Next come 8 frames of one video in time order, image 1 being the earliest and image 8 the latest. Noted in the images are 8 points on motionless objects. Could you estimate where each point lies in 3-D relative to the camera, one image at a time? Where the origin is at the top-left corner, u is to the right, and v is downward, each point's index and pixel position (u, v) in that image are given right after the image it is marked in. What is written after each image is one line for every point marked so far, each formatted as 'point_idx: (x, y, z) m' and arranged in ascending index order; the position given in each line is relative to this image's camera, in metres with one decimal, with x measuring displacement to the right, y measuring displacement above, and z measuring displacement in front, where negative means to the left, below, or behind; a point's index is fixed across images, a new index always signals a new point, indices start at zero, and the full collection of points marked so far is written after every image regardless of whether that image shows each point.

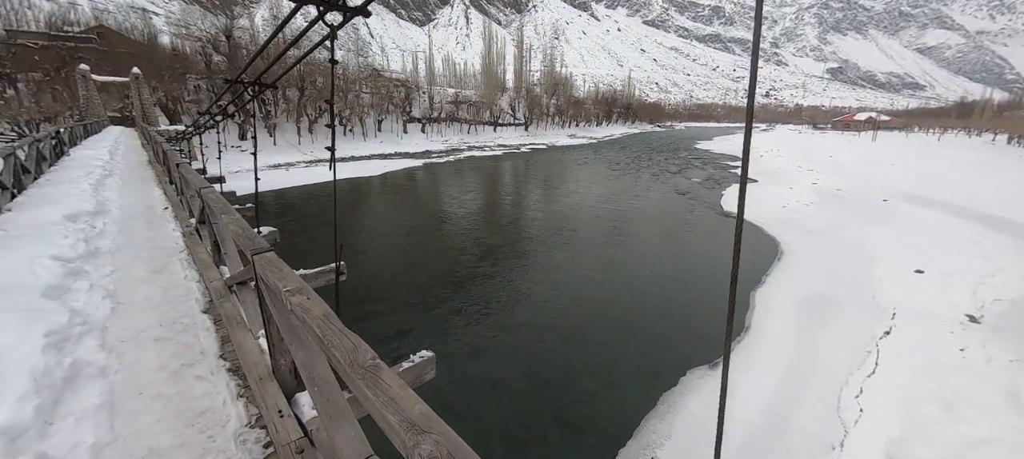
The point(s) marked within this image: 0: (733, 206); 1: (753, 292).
0: (+8.0, +0.8, +14.1) m
1: (+4.4, -1.2, +7.2) m
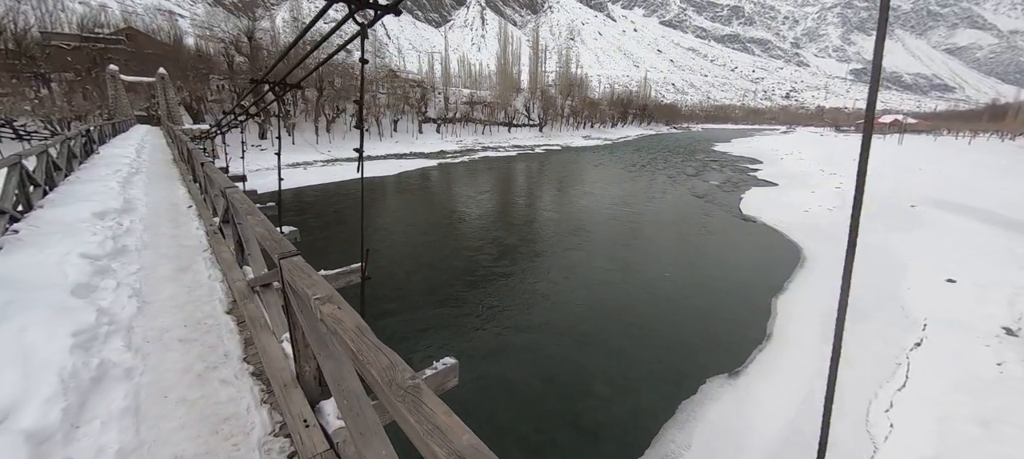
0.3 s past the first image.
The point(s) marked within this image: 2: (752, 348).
0: (+8.5, +0.7, +13.8) m
1: (+4.7, -1.2, +7.0) m
2: (+3.3, -1.7, +5.5) m
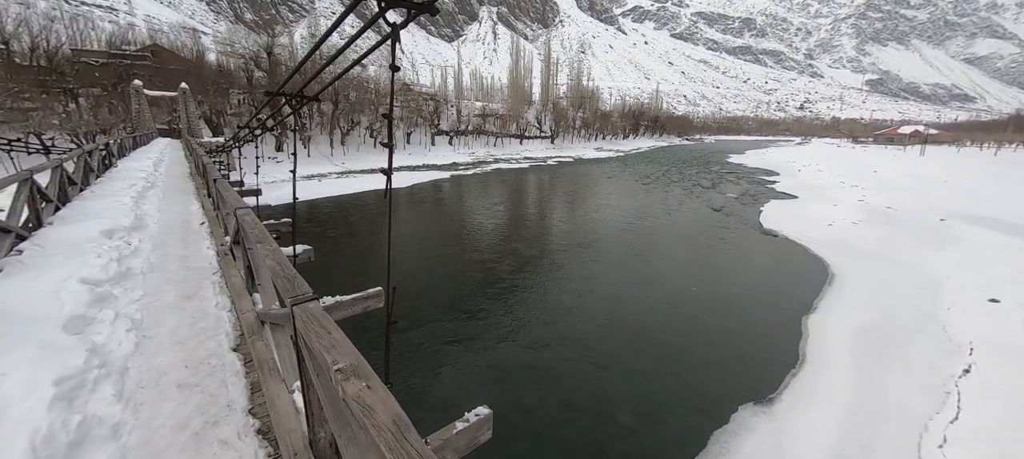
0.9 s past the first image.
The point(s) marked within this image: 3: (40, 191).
0: (+8.9, +0.2, +13.4) m
1: (+5.0, -1.5, +6.7) m
2: (+3.6, -1.9, +5.2) m
3: (-4.4, +0.4, +3.7) m
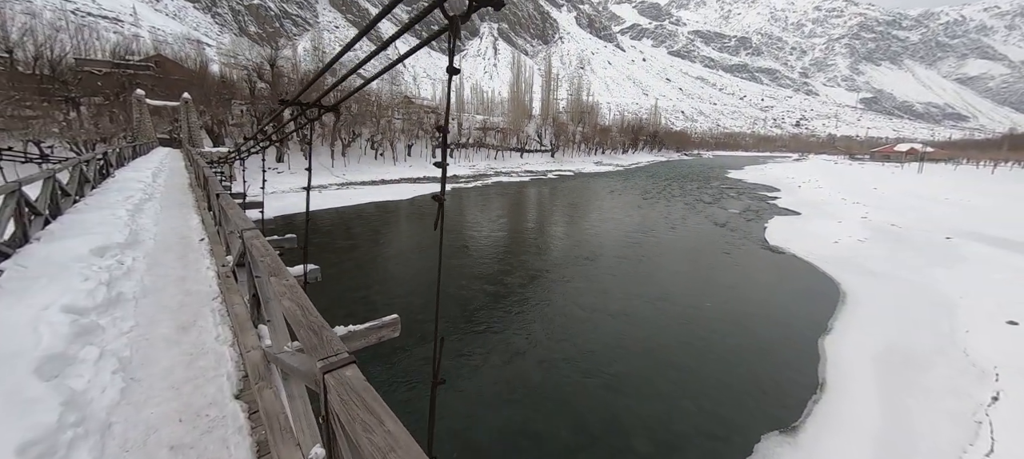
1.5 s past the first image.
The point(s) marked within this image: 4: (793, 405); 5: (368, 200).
0: (+9.0, -0.3, +13.3) m
1: (+5.1, -1.8, +6.5) m
2: (+3.7, -2.1, +5.0) m
3: (-4.2, +0.2, +3.5) m
4: (+3.5, -2.2, +4.9) m
5: (-7.2, +1.5, +19.8) m
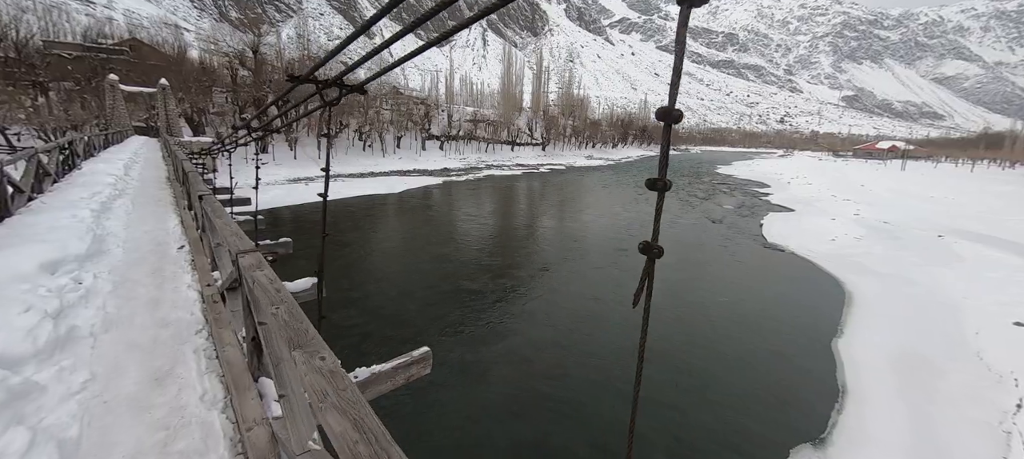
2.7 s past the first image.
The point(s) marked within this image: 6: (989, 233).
0: (+8.9, -0.2, +13.3) m
1: (+5.1, -1.8, +6.3) m
2: (+3.8, -2.1, +4.8) m
3: (-4.1, +0.2, +3.0) m
4: (+3.6, -2.2, +4.7) m
5: (-7.5, +1.8, +19.2) m
6: (+17.3, -0.1, +14.3) m
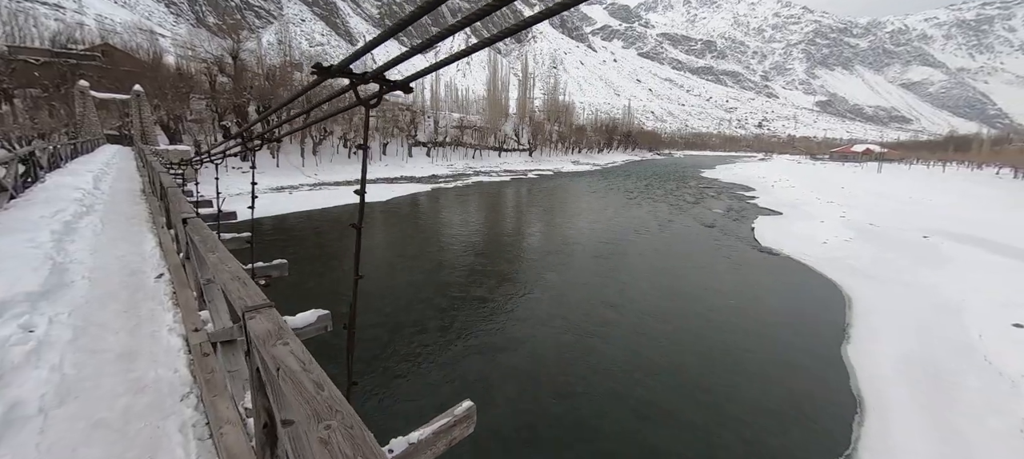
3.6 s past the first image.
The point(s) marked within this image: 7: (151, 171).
0: (+8.7, -0.4, +13.3) m
1: (+5.2, -1.9, +6.2) m
2: (+3.9, -2.2, +4.7) m
3: (-3.9, +0.1, +2.6) m
4: (+3.7, -2.3, +4.5) m
5: (-8.0, +1.3, +18.7) m
6: (+17.0, -0.2, +14.7) m
7: (-5.3, +0.9, +5.8) m
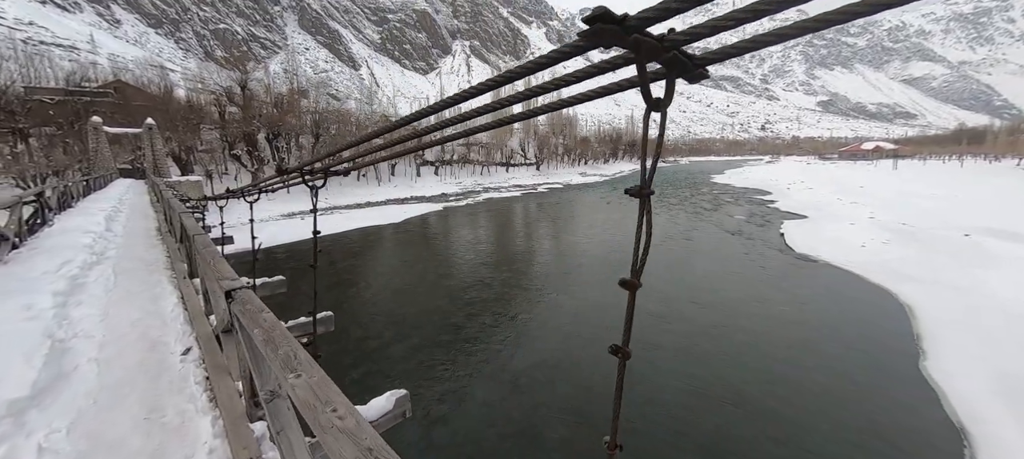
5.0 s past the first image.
0: (+9.3, -0.5, +12.7) m
1: (+5.8, -2.0, +5.7) m
2: (+4.5, -2.3, +4.1) m
3: (-3.5, -0.3, +2.3) m
4: (+4.3, -2.3, +4.0) m
5: (-7.3, +0.2, +18.5) m
6: (+17.7, 0.0, +14.0) m
7: (-4.8, +0.4, +5.5) m
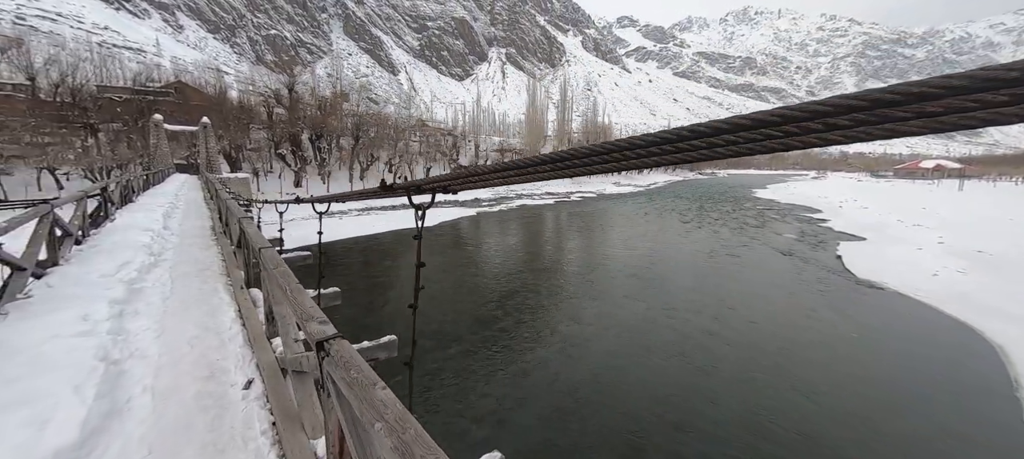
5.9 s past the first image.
0: (+10.4, -1.2, +11.8) m
1: (+6.3, -2.4, +4.9) m
2: (+4.9, -2.6, +3.5) m
3: (-3.0, -0.2, +2.2) m
4: (+4.7, -2.7, +3.4) m
5: (-5.7, +0.1, +18.7) m
6: (+18.9, -1.1, +12.4) m
7: (-4.1, +0.4, +5.5) m
